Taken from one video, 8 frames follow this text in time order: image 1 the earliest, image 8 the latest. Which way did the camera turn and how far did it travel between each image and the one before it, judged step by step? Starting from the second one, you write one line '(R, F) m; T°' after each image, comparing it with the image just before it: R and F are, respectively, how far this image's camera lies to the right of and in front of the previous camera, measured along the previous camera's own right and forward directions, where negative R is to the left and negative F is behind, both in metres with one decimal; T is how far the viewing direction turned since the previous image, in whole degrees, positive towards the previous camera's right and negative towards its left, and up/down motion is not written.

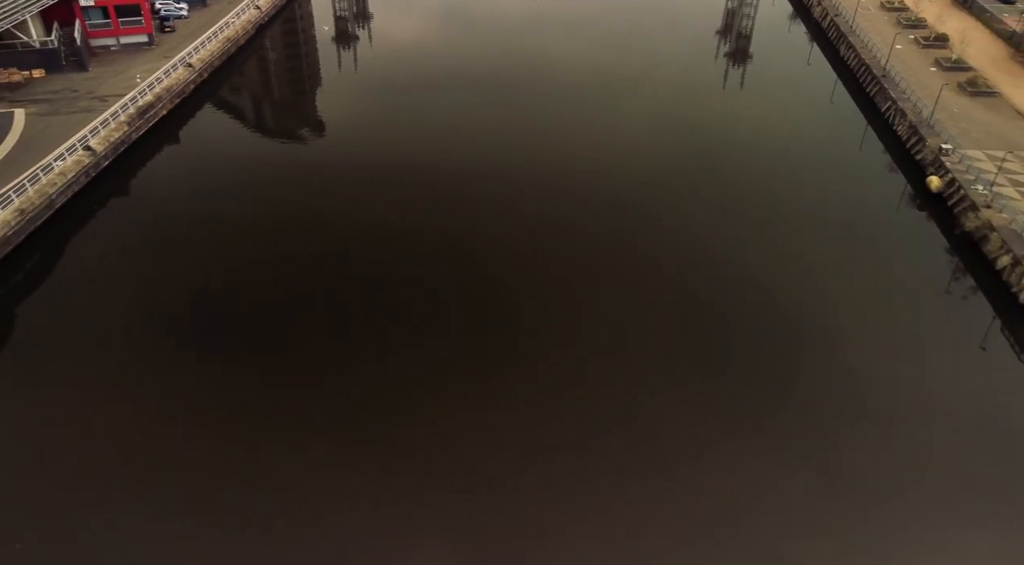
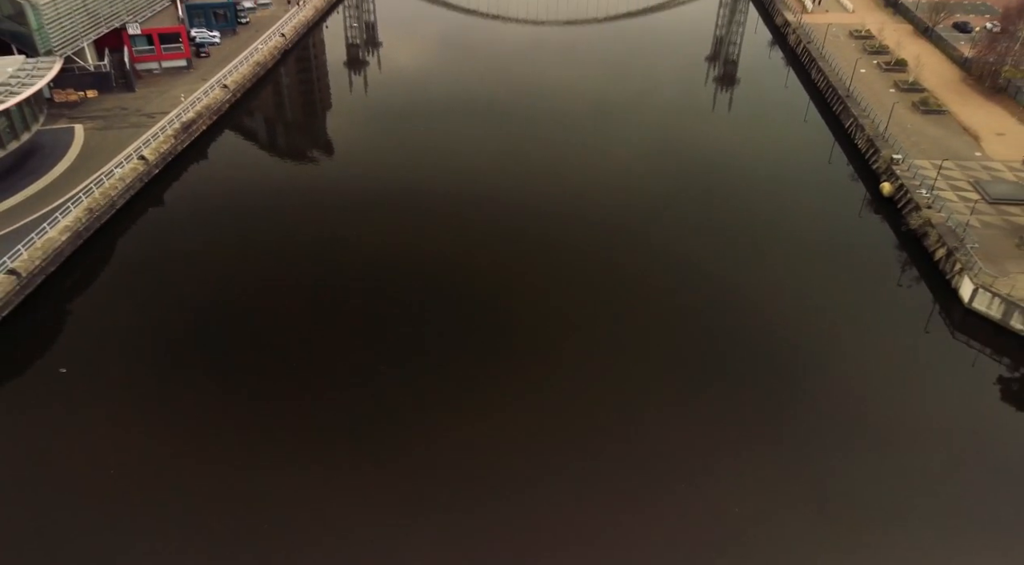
(-0.1, -2.8) m; 0°
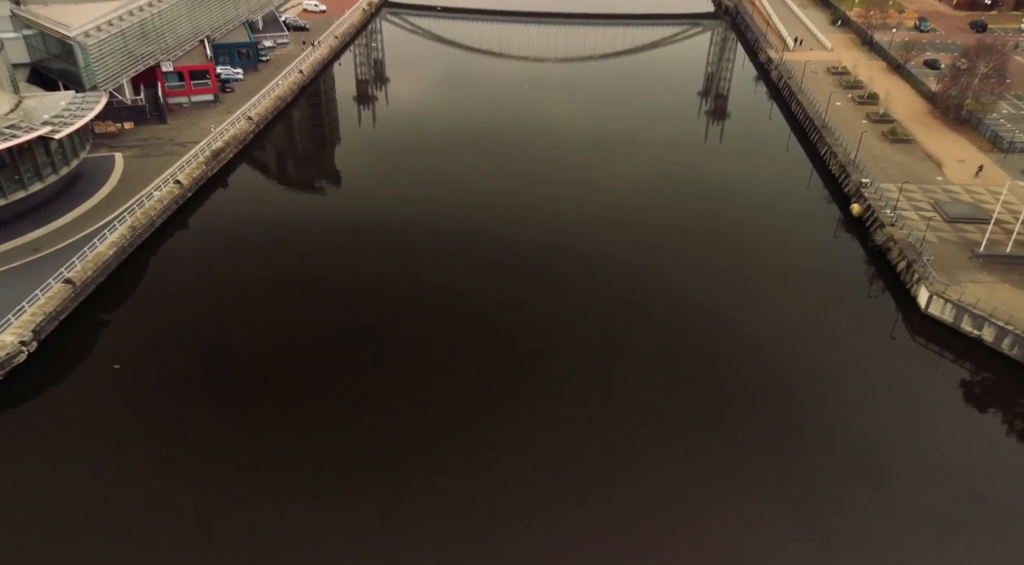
(0.0, -2.2) m; 0°
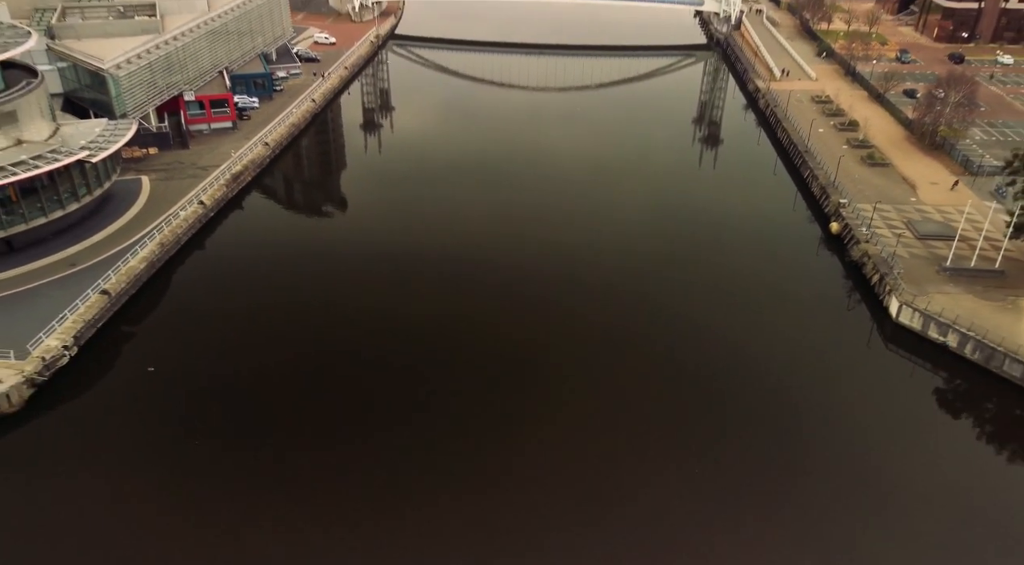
(0.0, -1.7) m; 0°
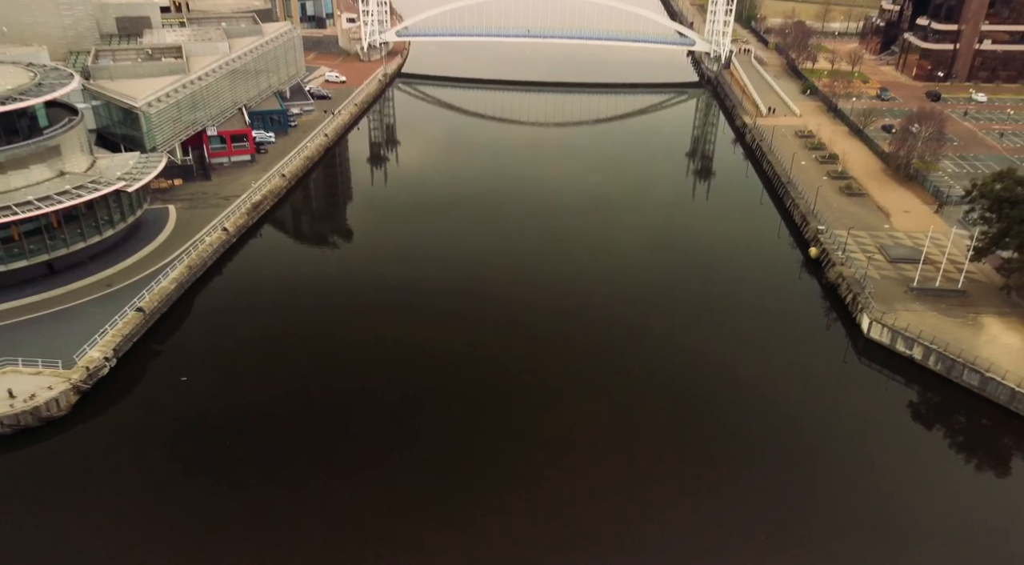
(0.0, -2.0) m; 0°
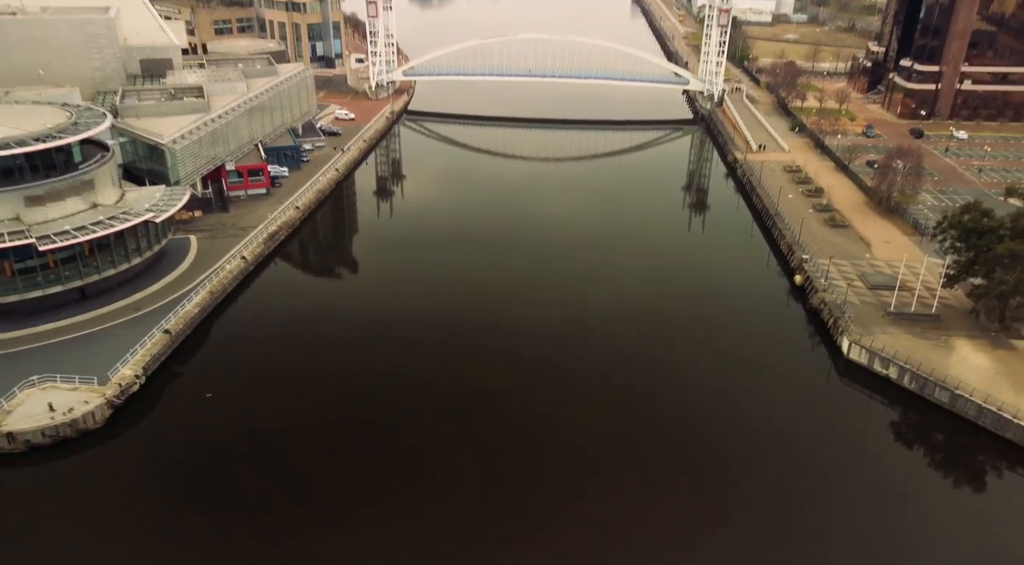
(0.0, -1.8) m; 0°
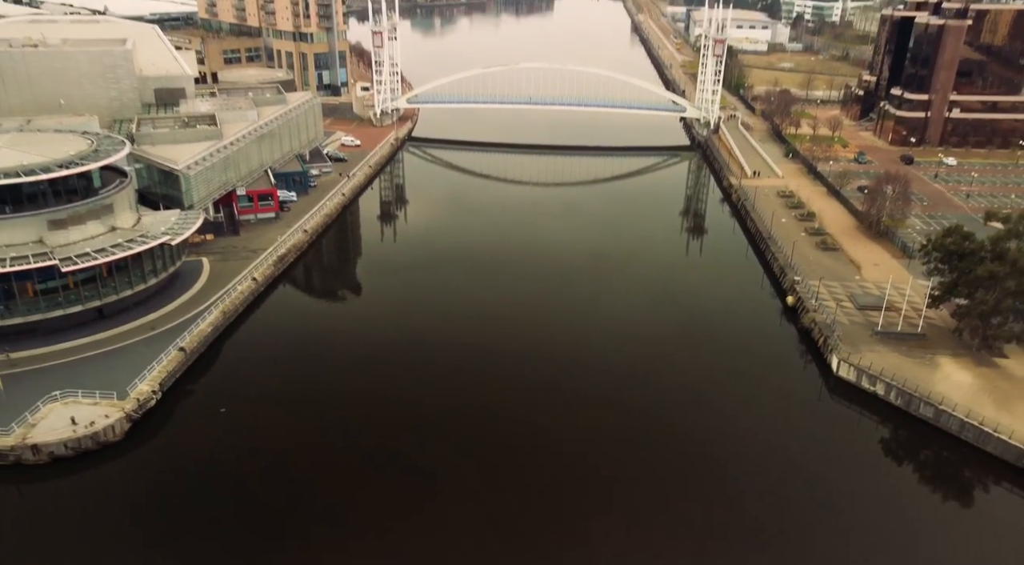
(0.0, -1.1) m; 0°
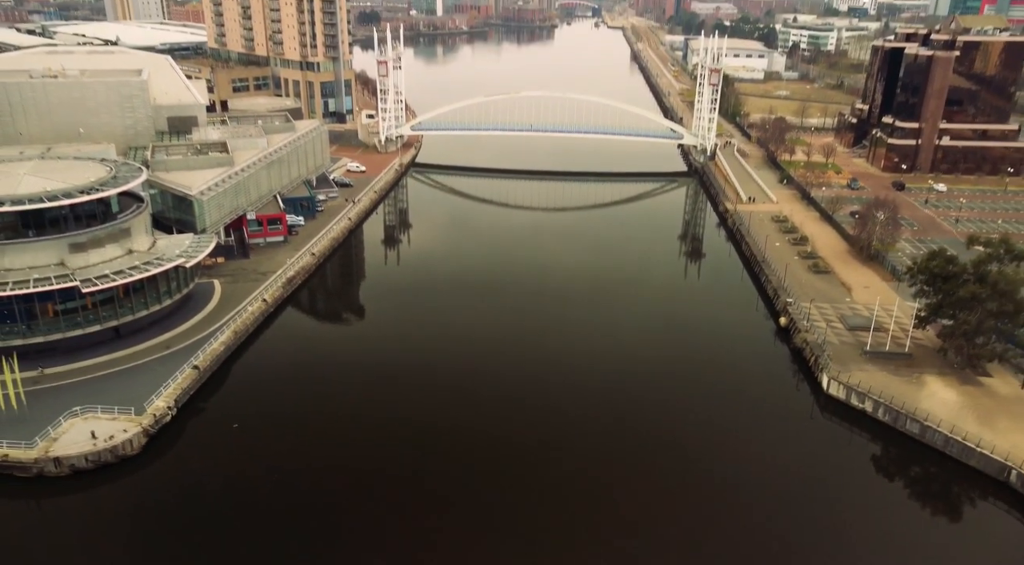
(0.0, -1.1) m; 0°
